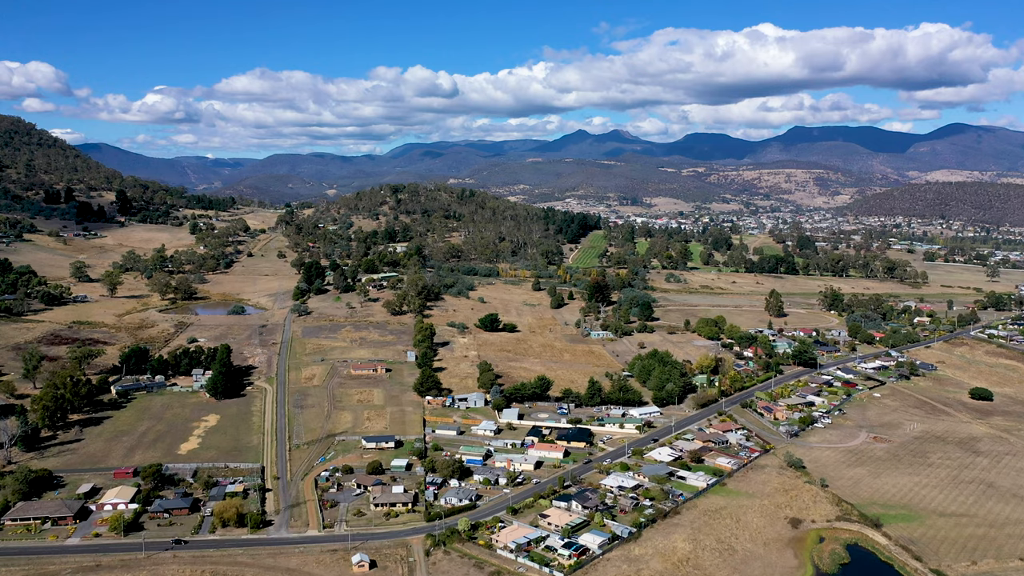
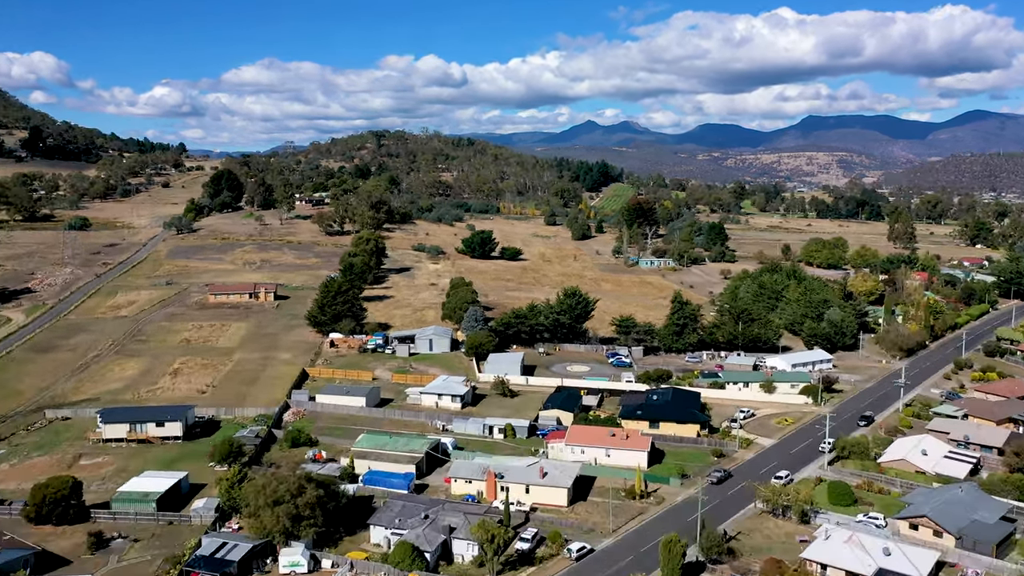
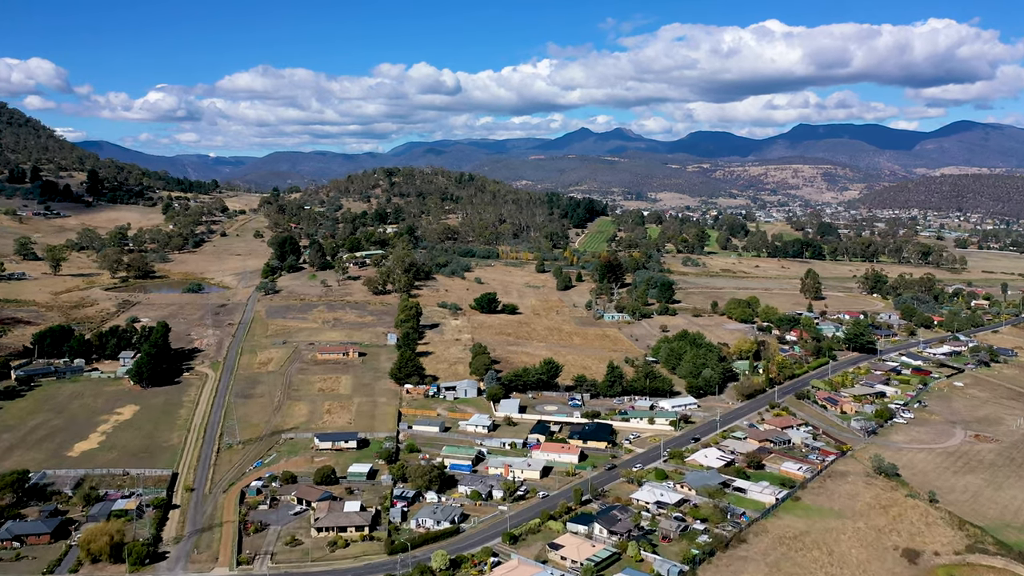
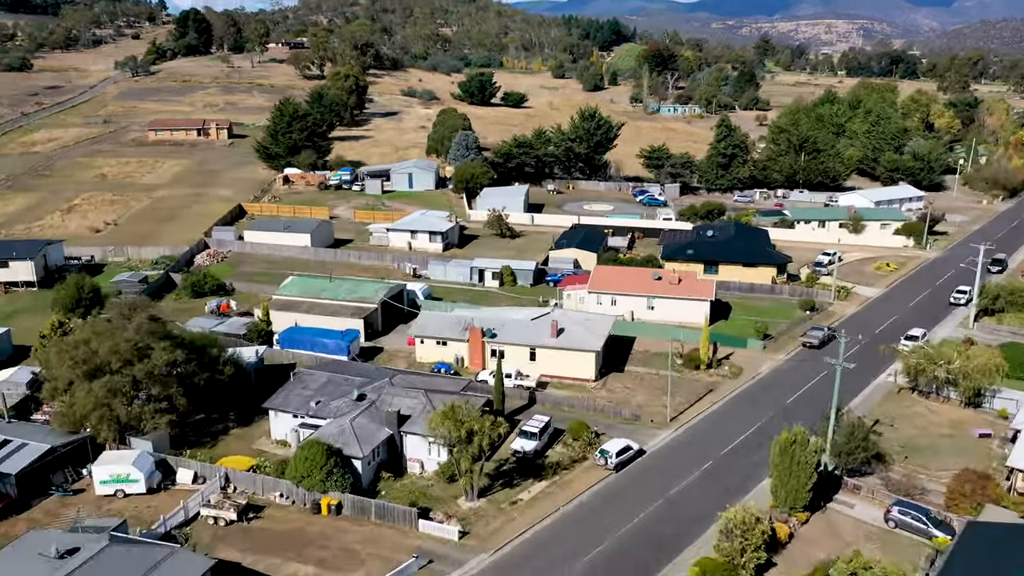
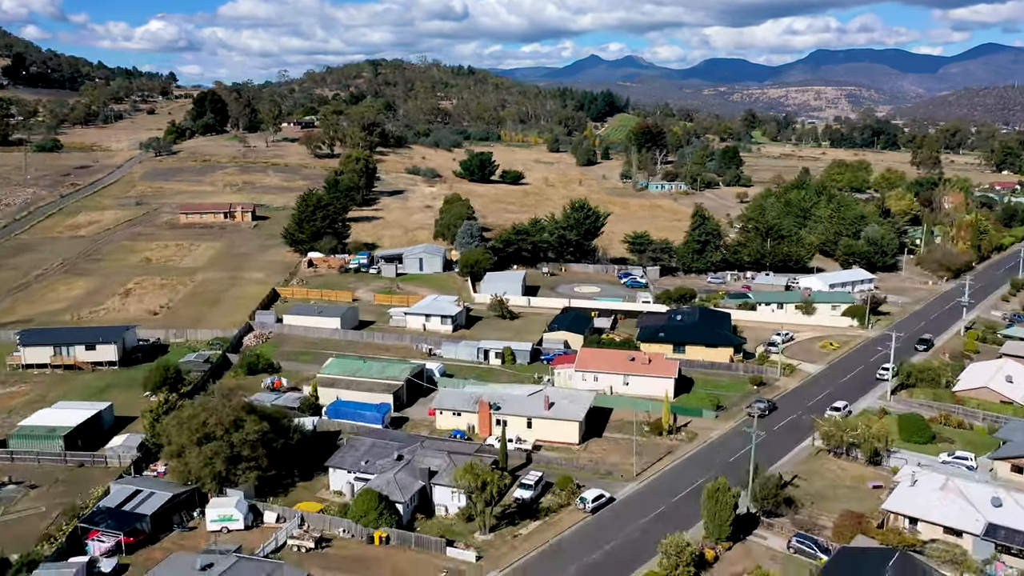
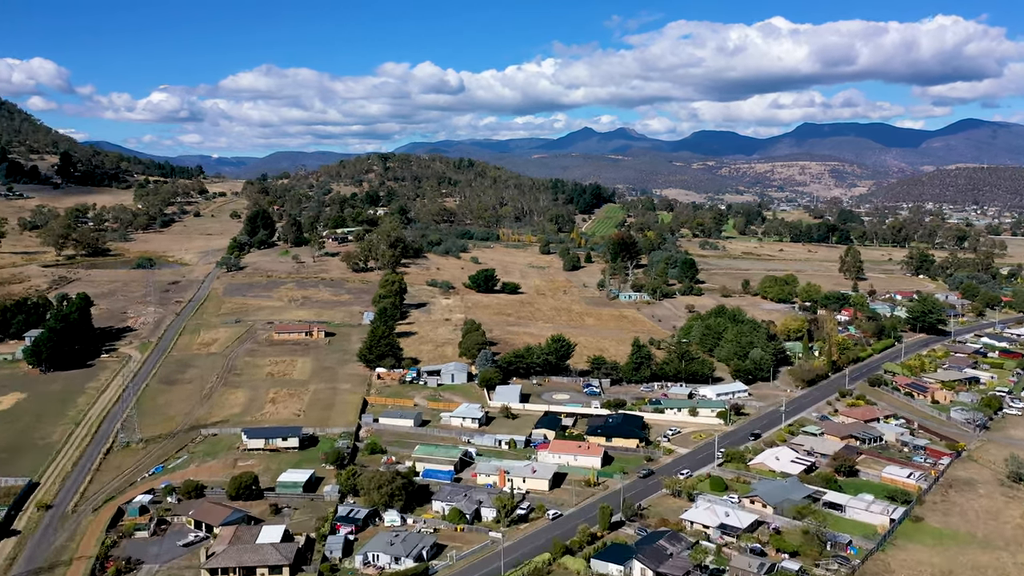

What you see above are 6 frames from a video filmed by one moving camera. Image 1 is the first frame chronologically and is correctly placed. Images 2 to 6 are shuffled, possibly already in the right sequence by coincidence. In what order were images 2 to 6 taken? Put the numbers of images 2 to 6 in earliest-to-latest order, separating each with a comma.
3, 6, 2, 5, 4
